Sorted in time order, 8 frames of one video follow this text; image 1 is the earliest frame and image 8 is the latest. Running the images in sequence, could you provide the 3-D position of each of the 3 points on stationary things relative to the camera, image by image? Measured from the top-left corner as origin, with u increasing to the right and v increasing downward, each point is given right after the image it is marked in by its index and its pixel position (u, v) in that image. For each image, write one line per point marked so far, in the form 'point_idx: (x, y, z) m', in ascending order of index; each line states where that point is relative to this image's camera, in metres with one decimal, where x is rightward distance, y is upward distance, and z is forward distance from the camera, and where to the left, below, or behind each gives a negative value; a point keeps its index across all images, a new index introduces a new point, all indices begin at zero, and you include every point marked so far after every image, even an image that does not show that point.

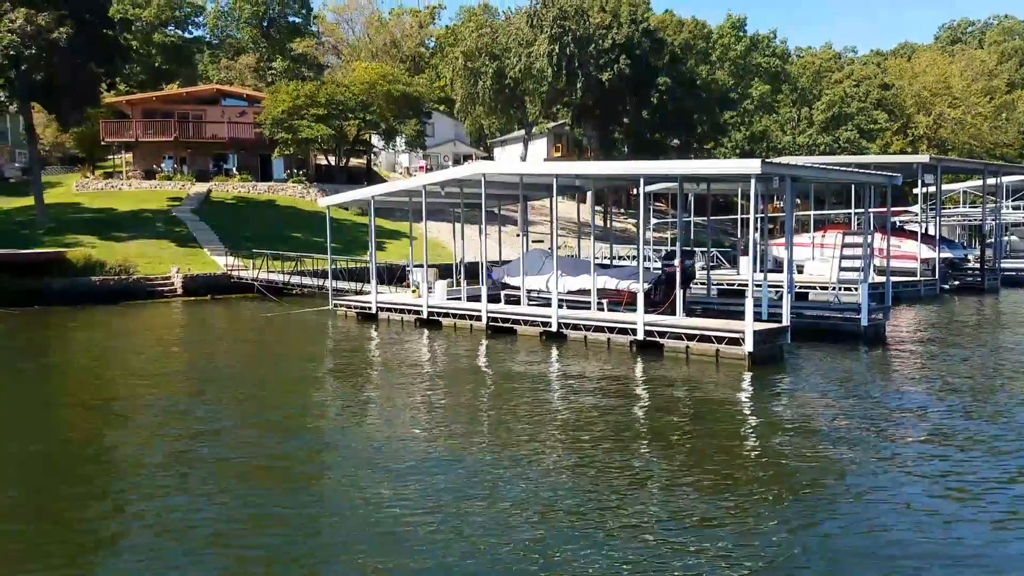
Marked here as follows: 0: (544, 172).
0: (+0.6, +2.6, +19.2) m
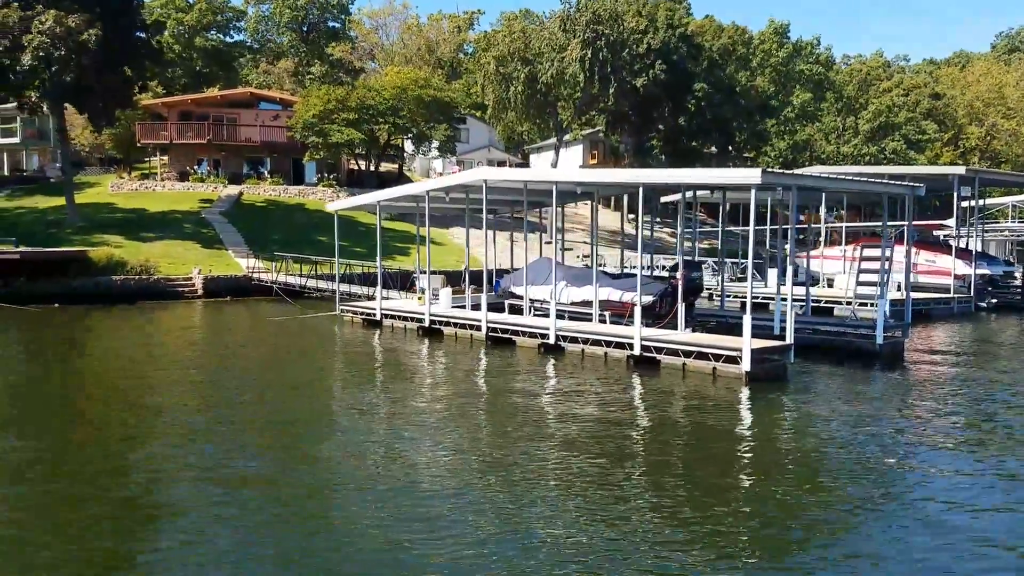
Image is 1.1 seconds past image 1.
0: (+0.7, +2.3, +18.5) m
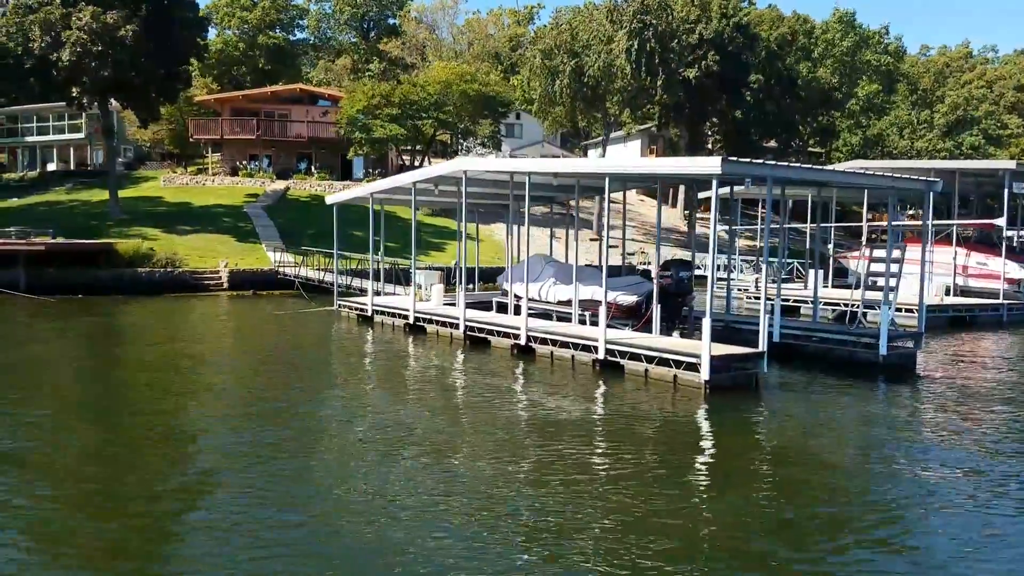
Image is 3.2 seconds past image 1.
0: (+0.3, +2.4, +17.6) m
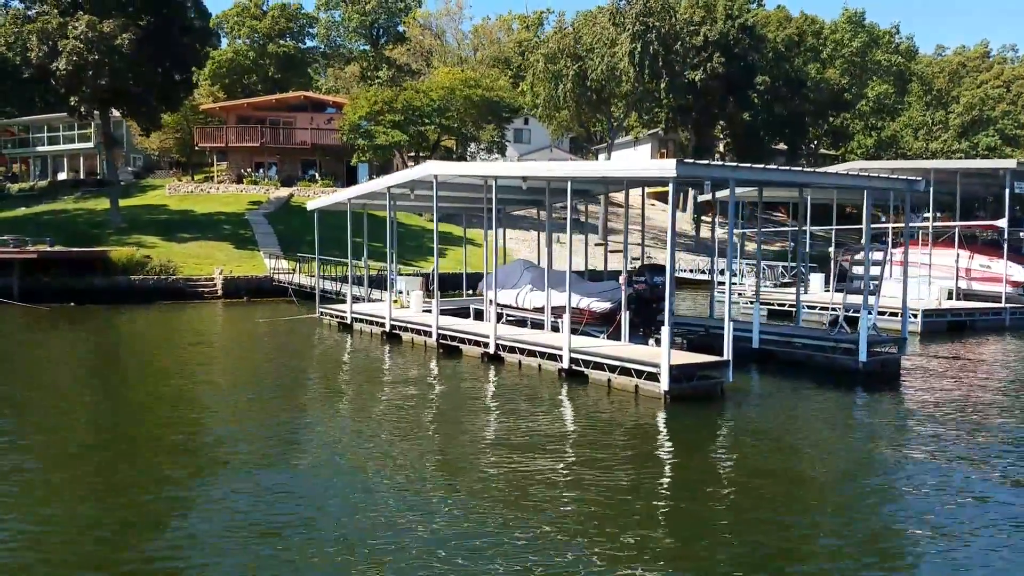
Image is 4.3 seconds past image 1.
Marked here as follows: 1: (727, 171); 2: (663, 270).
0: (-0.3, +2.3, +17.2) m
1: (+3.1, +1.7, +12.7) m
2: (+2.9, +0.4, +16.8) m
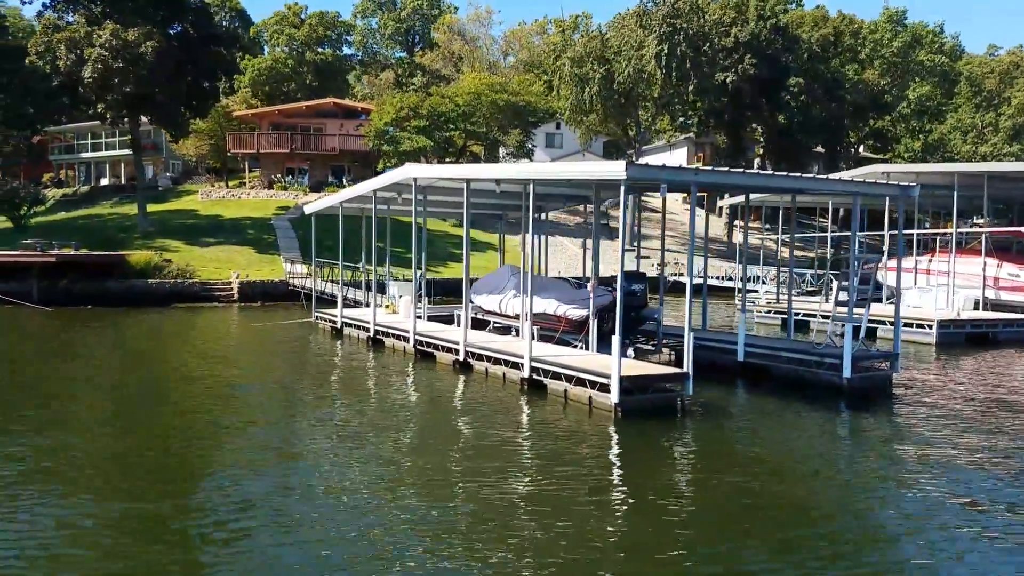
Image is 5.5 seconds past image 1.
0: (-0.7, +2.1, +16.8) m
1: (+2.4, +1.6, +12.0) m
2: (+2.5, +0.2, +16.2) m
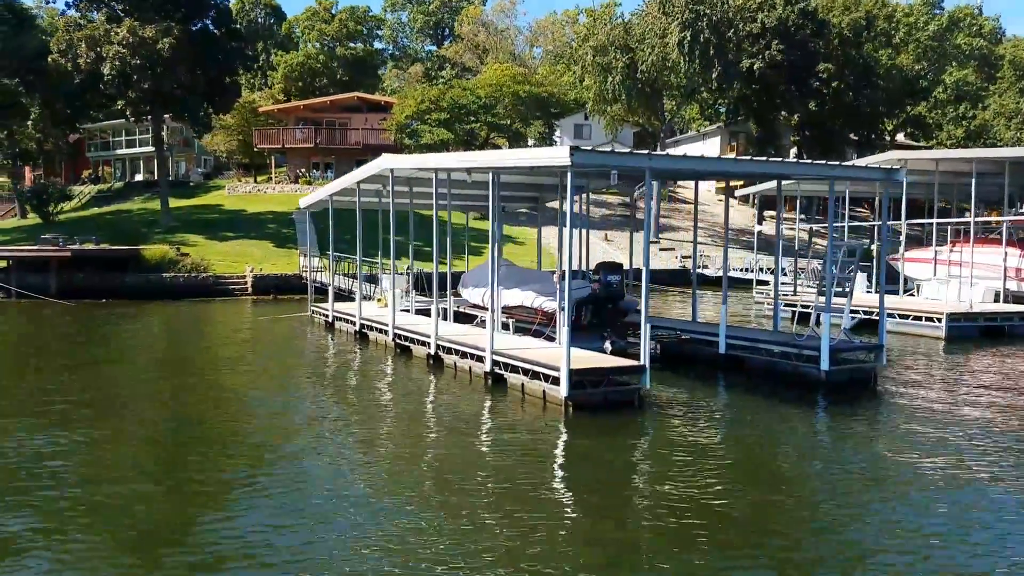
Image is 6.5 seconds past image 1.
0: (-1.1, +2.3, +16.5) m
1: (+1.7, +1.7, +11.6) m
2: (+2.0, +0.4, +15.7) m
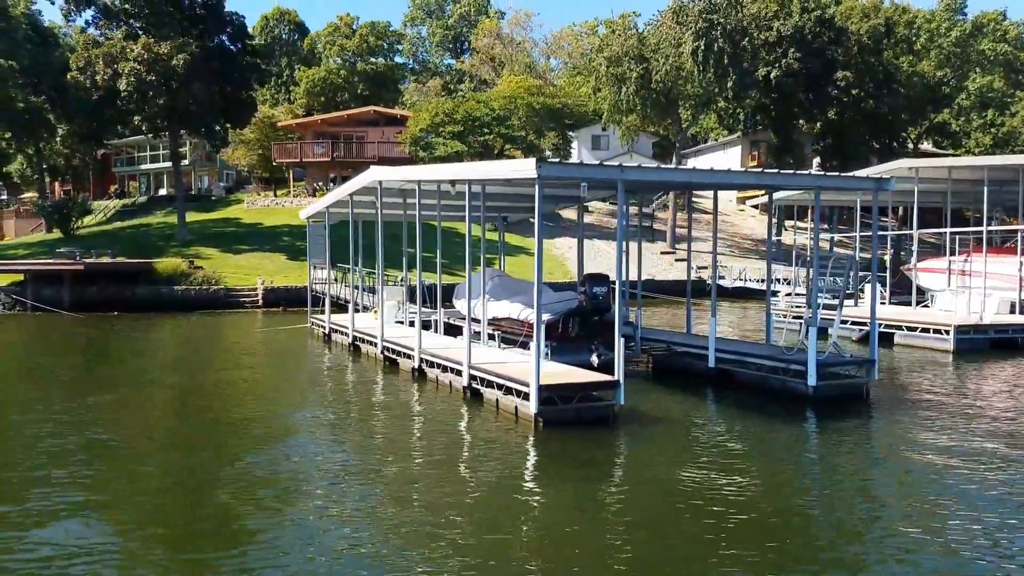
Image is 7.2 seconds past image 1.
0: (-1.3, +2.1, +16.4) m
1: (+1.3, +1.6, +11.4) m
2: (+1.8, +0.2, +15.4) m
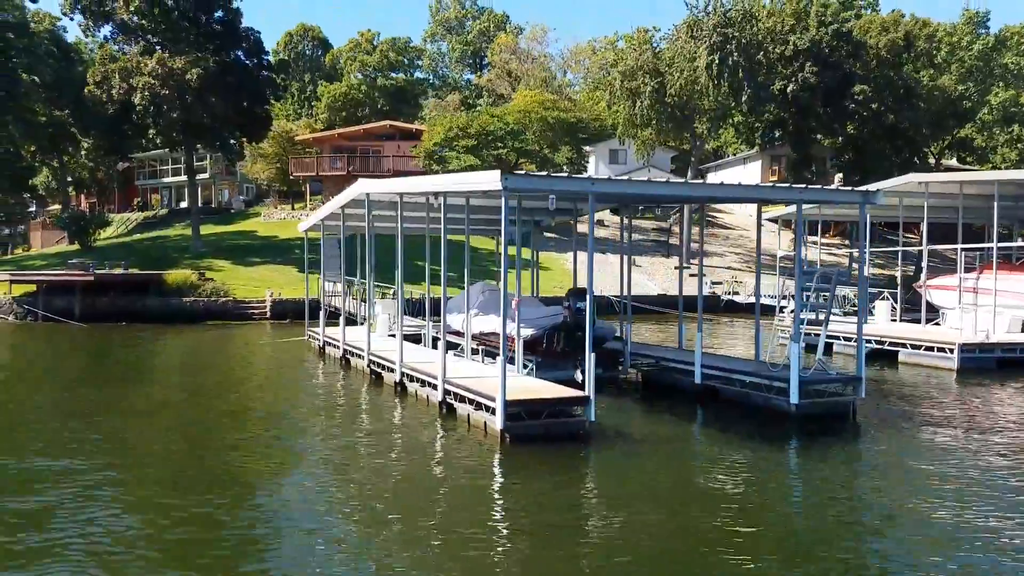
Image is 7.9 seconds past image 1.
0: (-1.5, +1.8, +16.3) m
1: (+0.9, +1.4, +11.2) m
2: (+1.5, -0.1, +15.2) m
